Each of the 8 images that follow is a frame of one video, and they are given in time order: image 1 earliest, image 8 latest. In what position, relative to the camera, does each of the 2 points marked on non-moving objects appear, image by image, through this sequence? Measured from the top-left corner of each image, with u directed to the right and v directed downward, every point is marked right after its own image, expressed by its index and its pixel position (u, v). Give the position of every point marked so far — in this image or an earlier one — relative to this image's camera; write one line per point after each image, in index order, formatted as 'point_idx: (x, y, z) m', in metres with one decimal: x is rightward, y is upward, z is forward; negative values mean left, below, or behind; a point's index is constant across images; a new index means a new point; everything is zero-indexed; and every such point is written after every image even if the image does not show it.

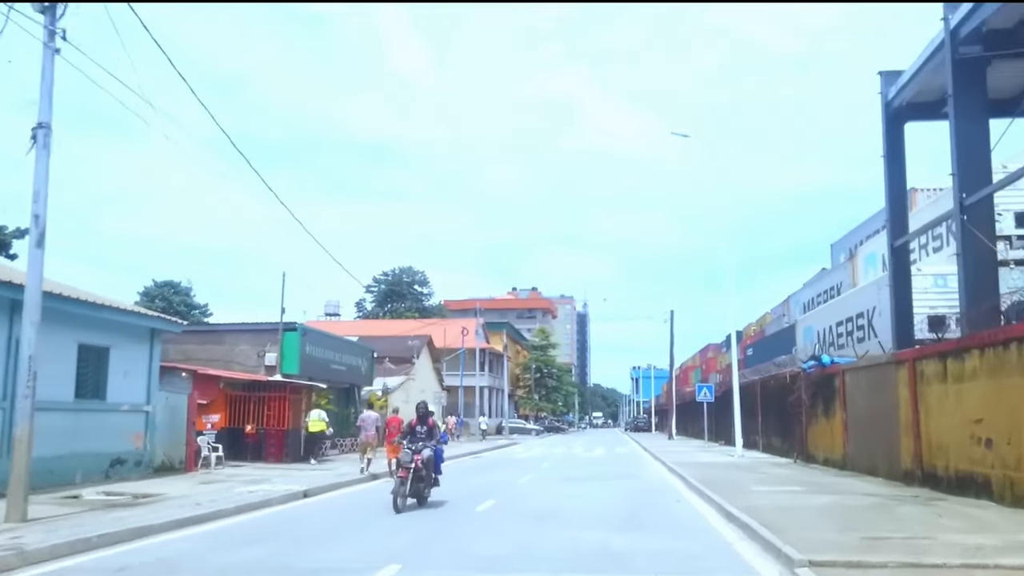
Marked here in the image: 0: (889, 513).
0: (+10.0, -6.0, +12.7) m
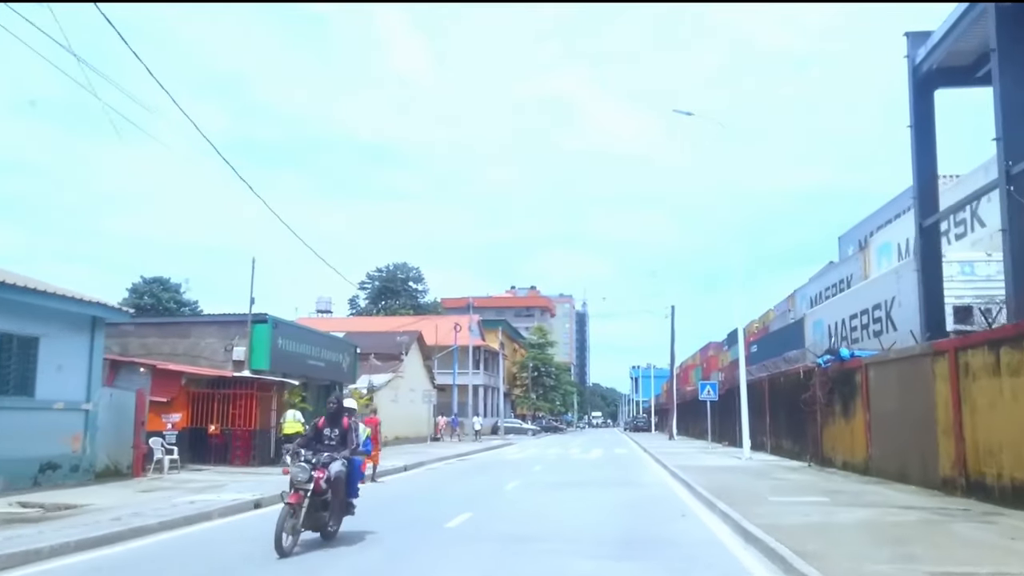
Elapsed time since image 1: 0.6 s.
0: (+9.4, -5.4, +10.4) m
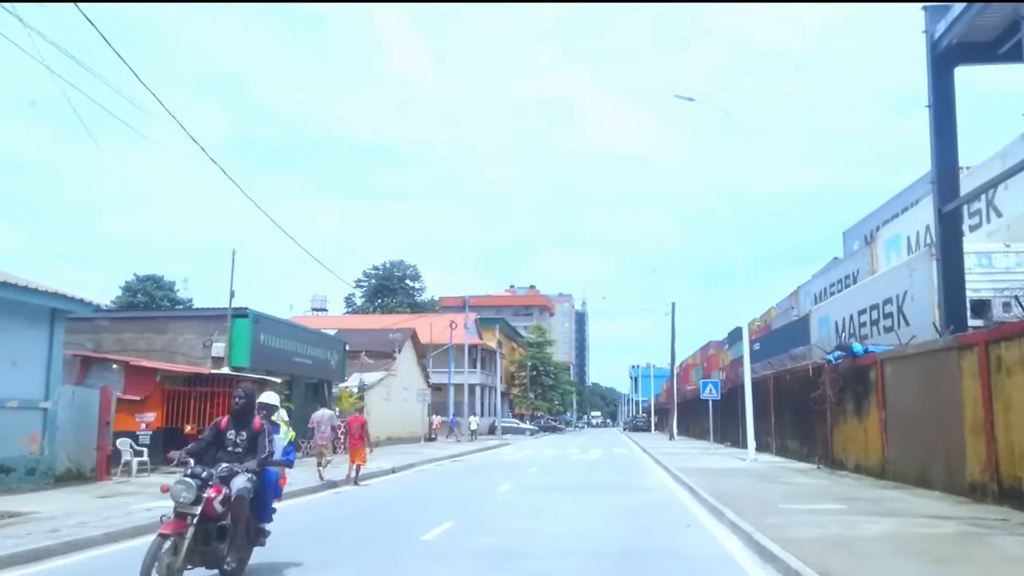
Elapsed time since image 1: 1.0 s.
0: (+9.1, -5.0, +9.2) m
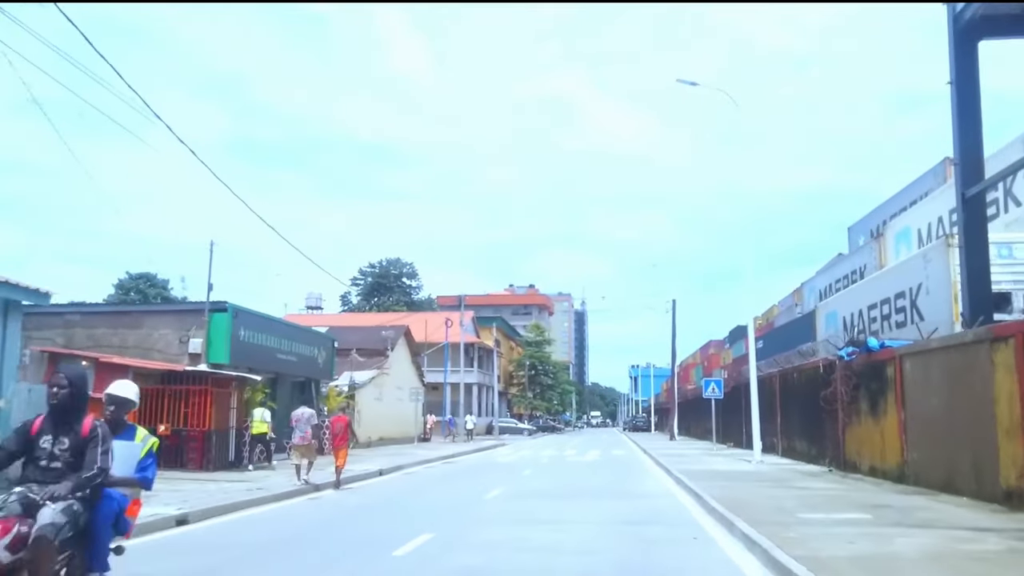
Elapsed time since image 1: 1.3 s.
0: (+8.7, -4.7, +7.9) m
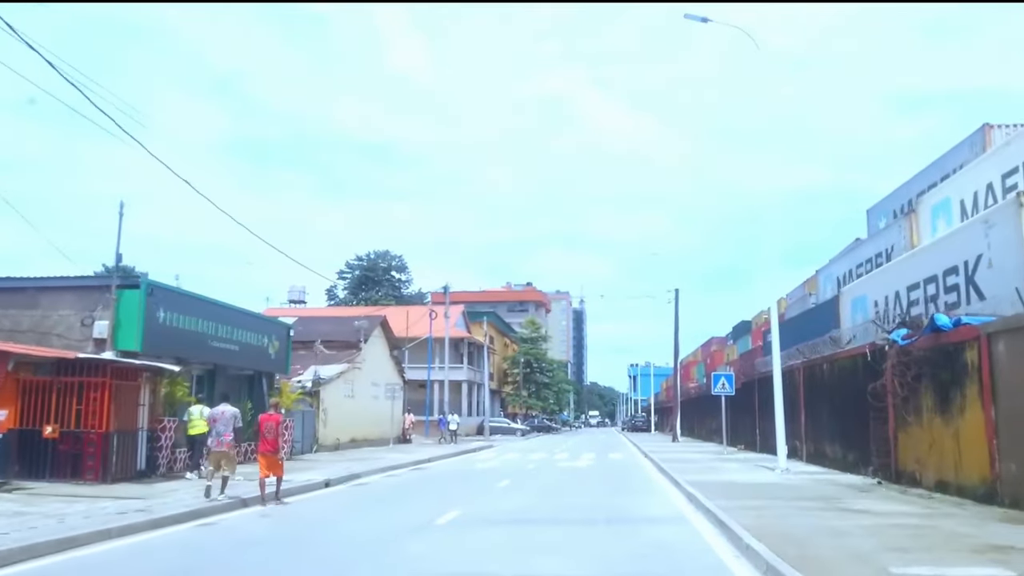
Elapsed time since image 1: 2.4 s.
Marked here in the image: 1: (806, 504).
0: (+7.7, -3.5, +3.7) m
1: (+7.9, -5.8, +12.8) m
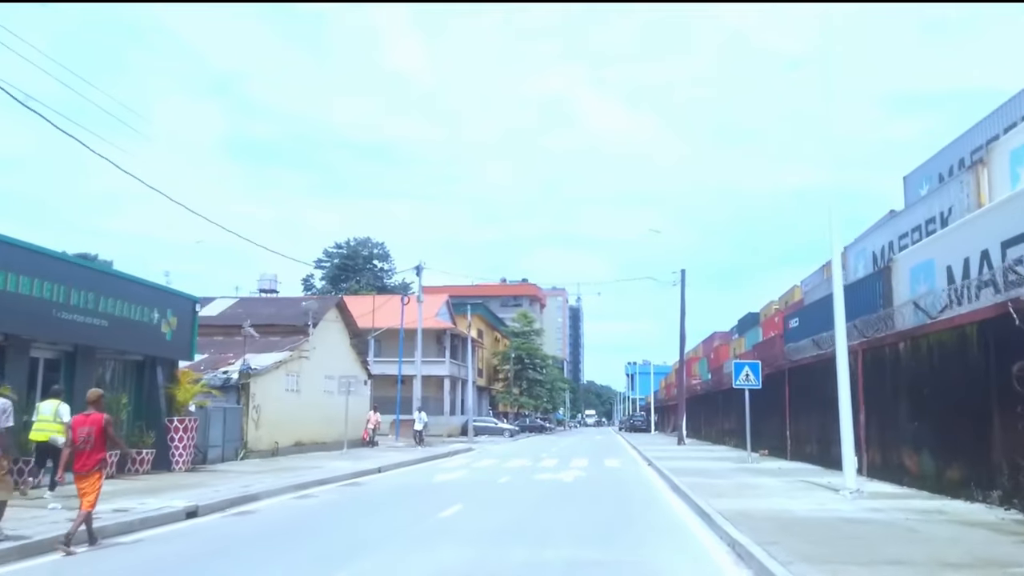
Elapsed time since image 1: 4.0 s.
0: (+6.4, -1.8, -2.5) m
1: (+6.5, -4.1, +6.7) m
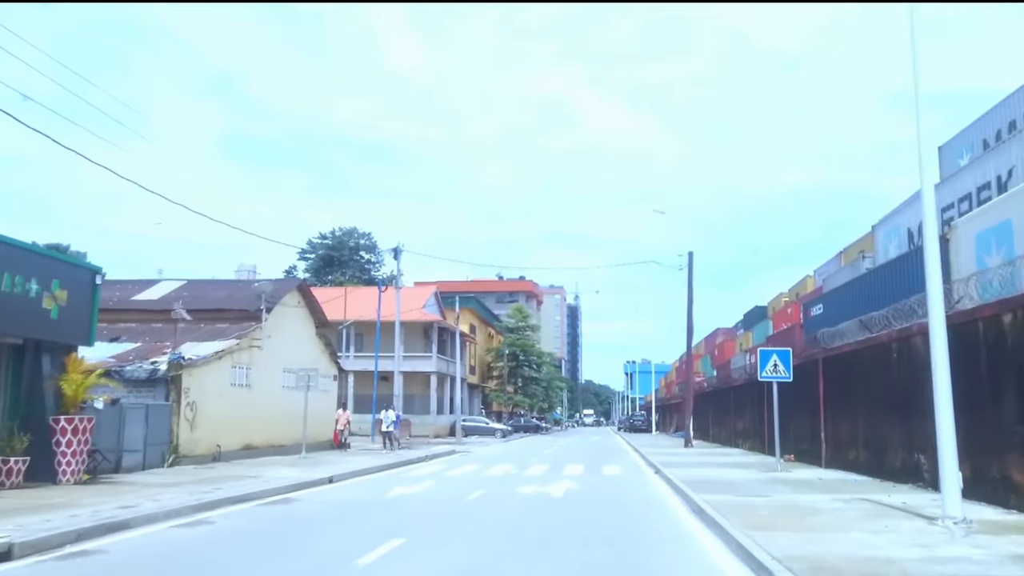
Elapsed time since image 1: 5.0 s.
0: (+5.5, -0.7, -6.7) m
1: (+5.7, -2.9, +2.4) m
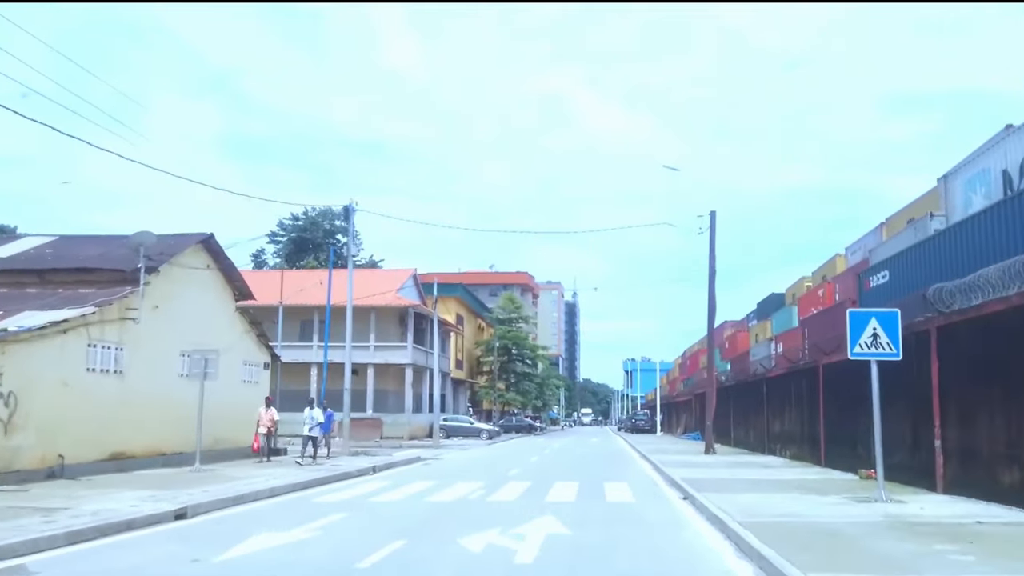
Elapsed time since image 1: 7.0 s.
0: (+4.3, +1.3, -14.1) m
1: (+4.4, -0.9, -5.0) m
